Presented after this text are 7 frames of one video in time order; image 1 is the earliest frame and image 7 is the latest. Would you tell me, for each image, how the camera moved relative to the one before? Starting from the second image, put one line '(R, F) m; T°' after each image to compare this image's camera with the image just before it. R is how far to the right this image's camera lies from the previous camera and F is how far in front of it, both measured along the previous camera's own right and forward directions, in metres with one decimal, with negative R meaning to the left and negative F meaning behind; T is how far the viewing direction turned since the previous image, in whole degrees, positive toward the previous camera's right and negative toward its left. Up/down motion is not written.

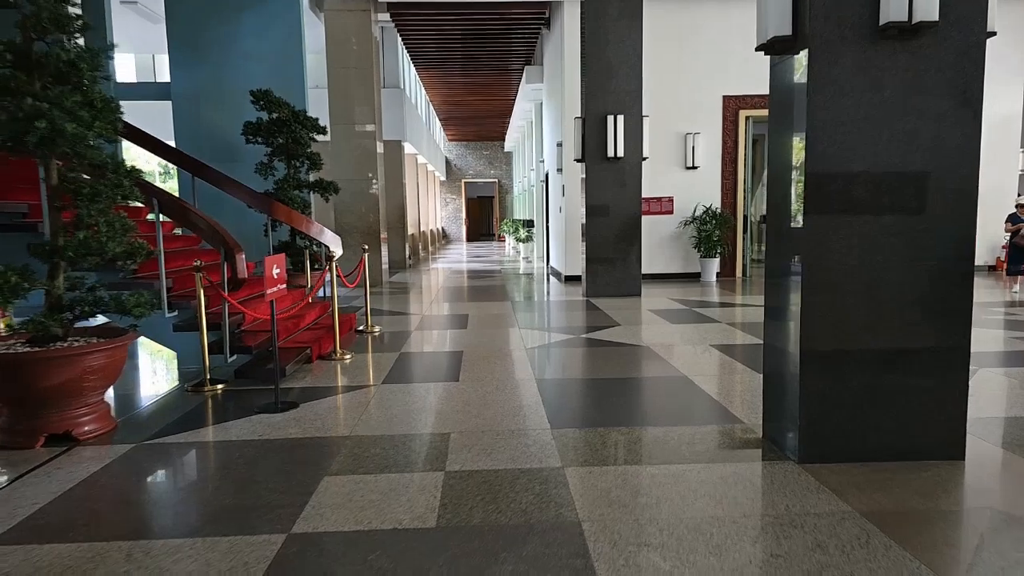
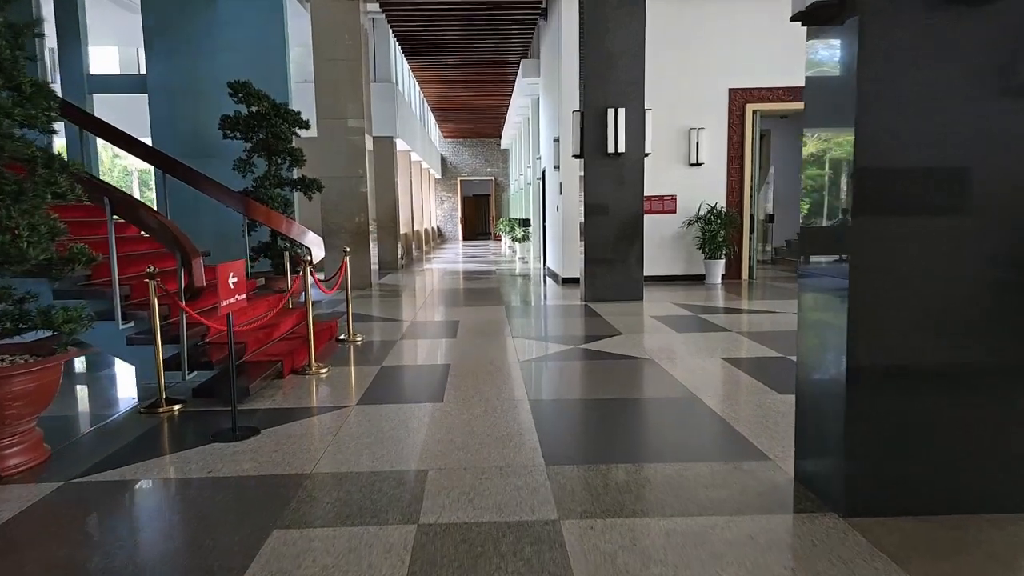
(0.0, +0.5) m; 0°
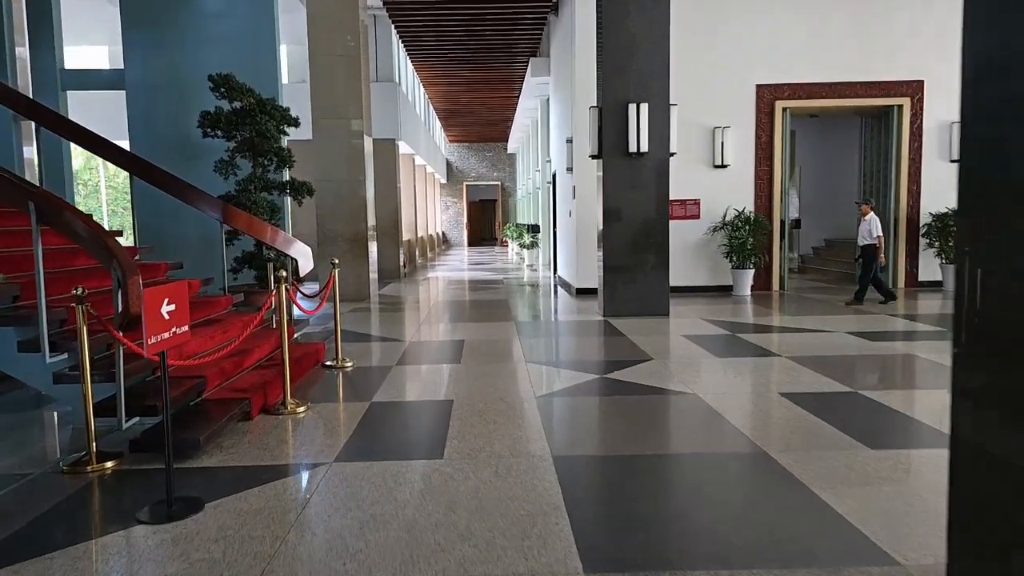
(-0.1, +0.8) m; -1°
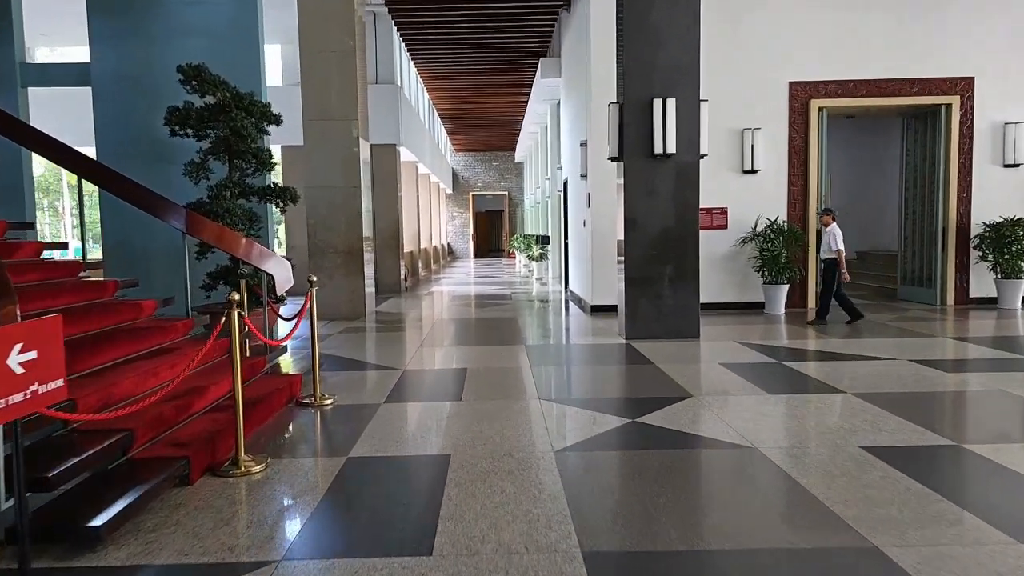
(0.0, +0.8) m; -1°
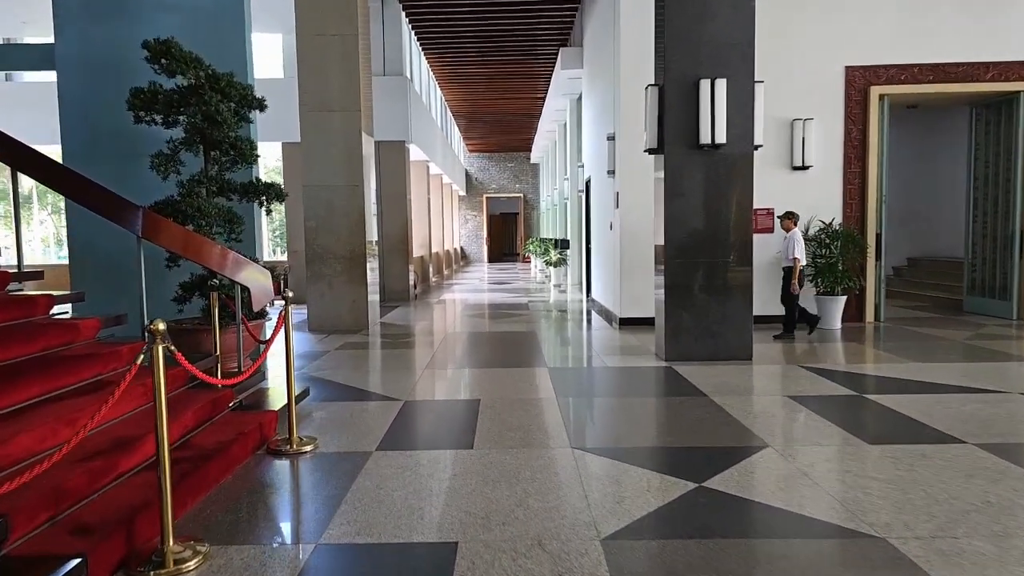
(-0.1, +0.9) m; -1°
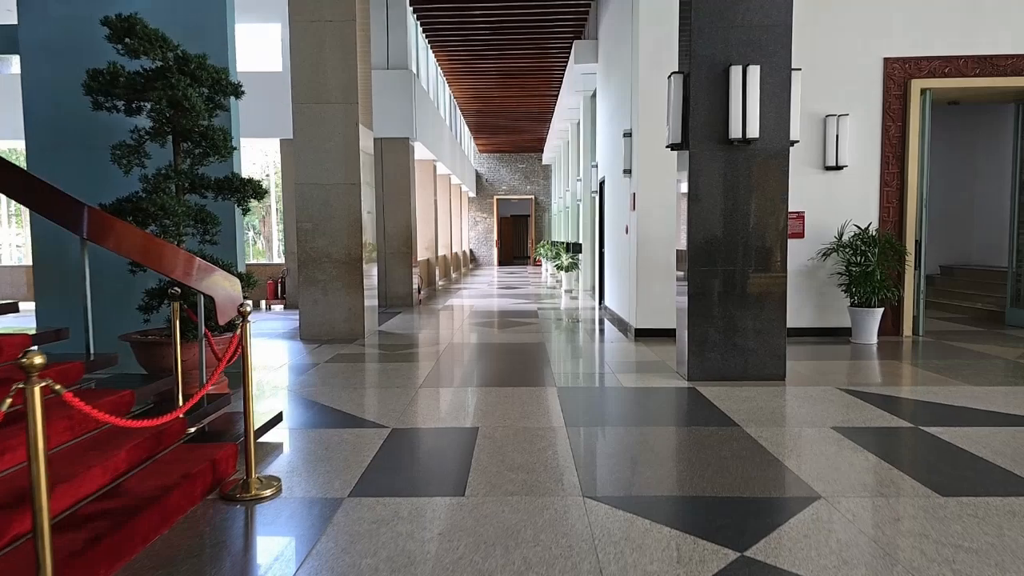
(0.0, +0.6) m; -1°
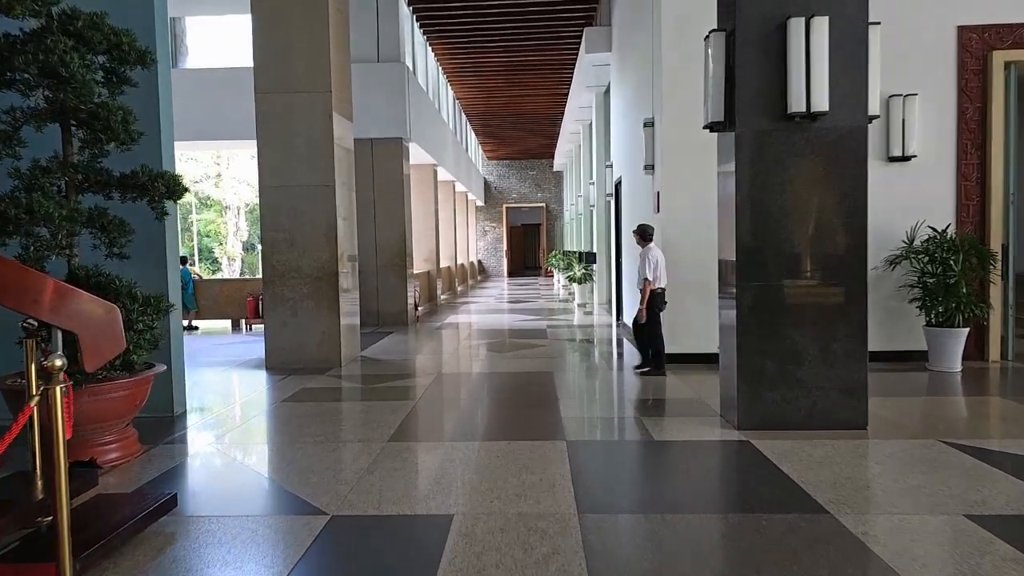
(+0.1, +1.1) m; -1°
